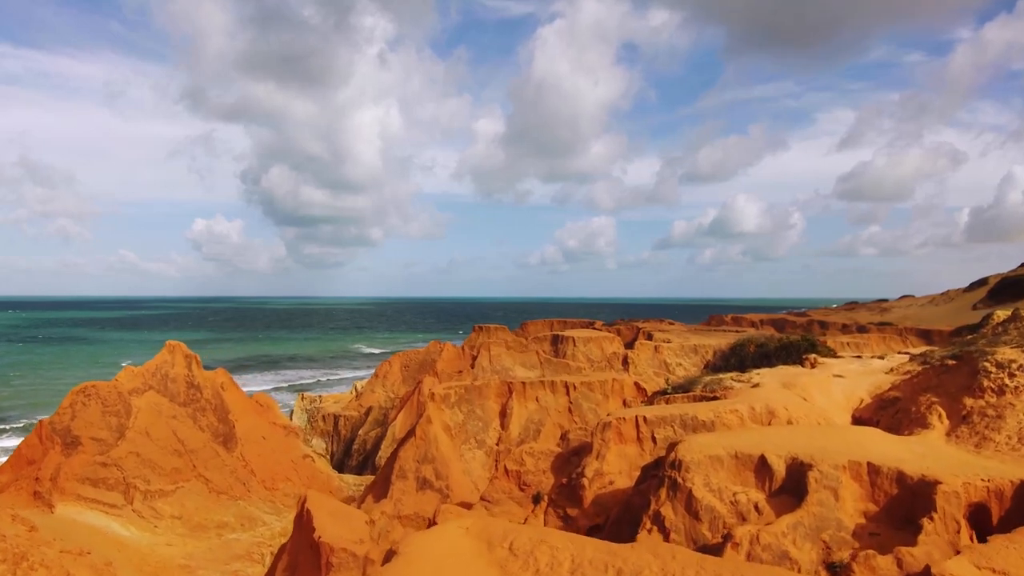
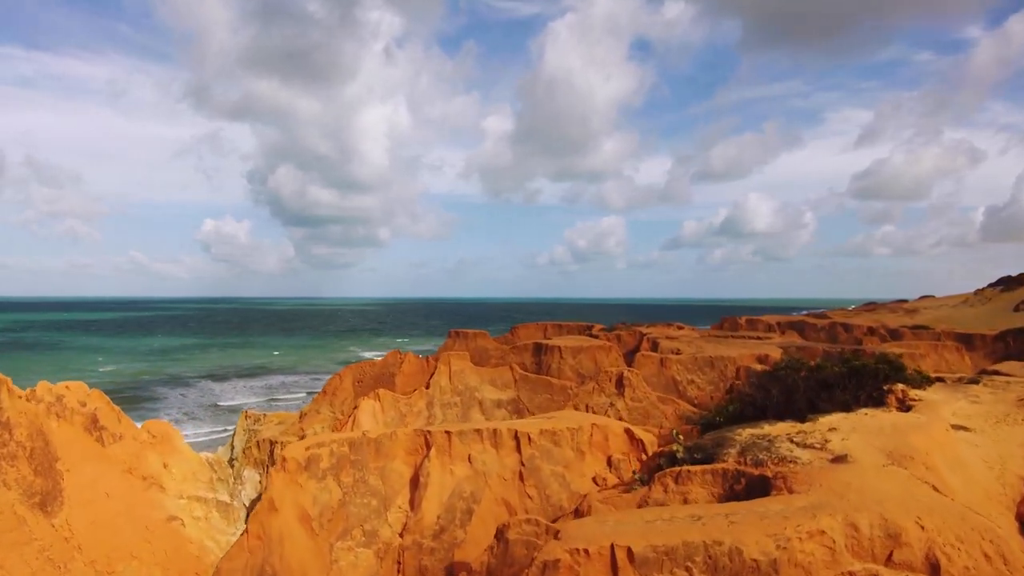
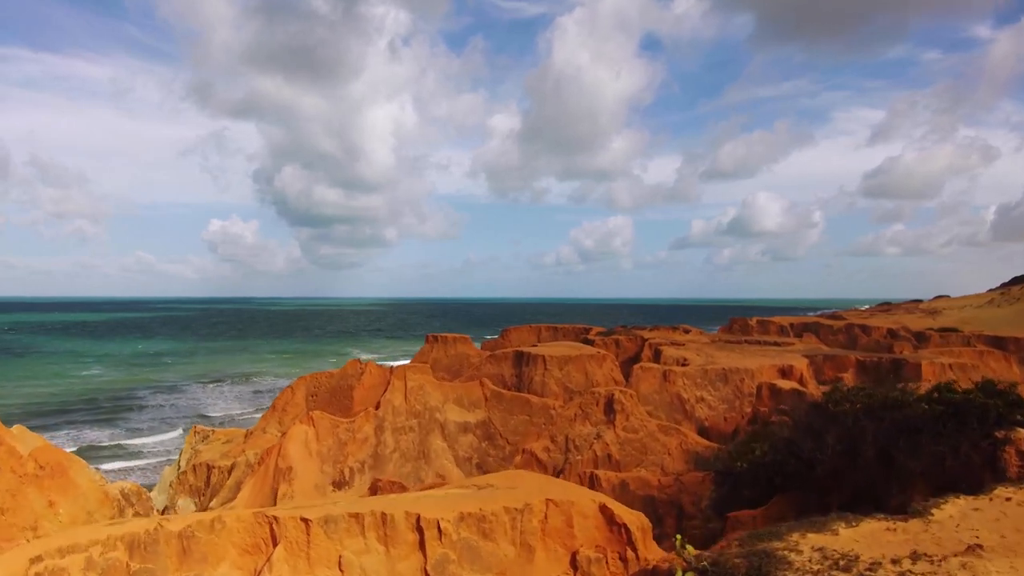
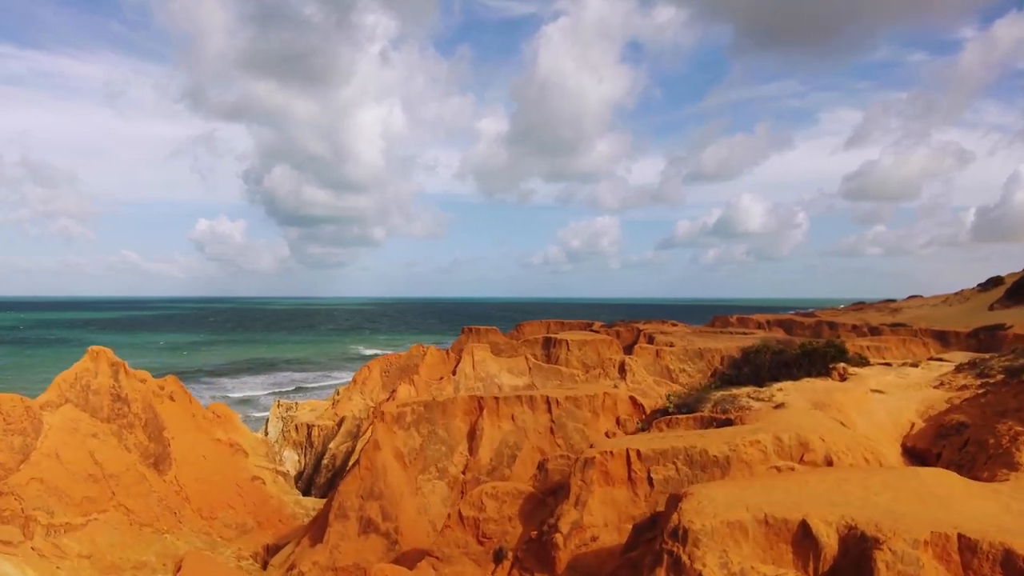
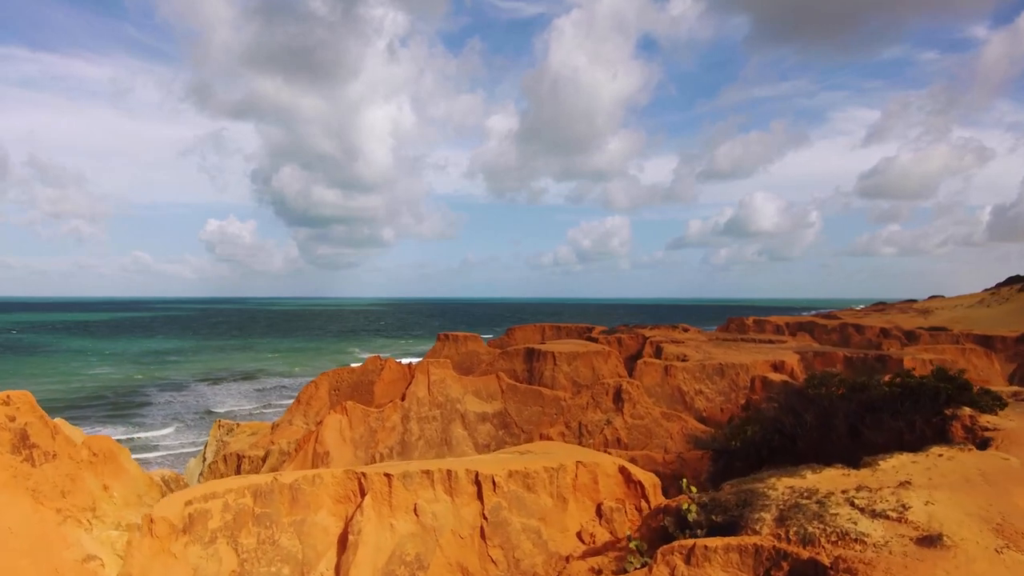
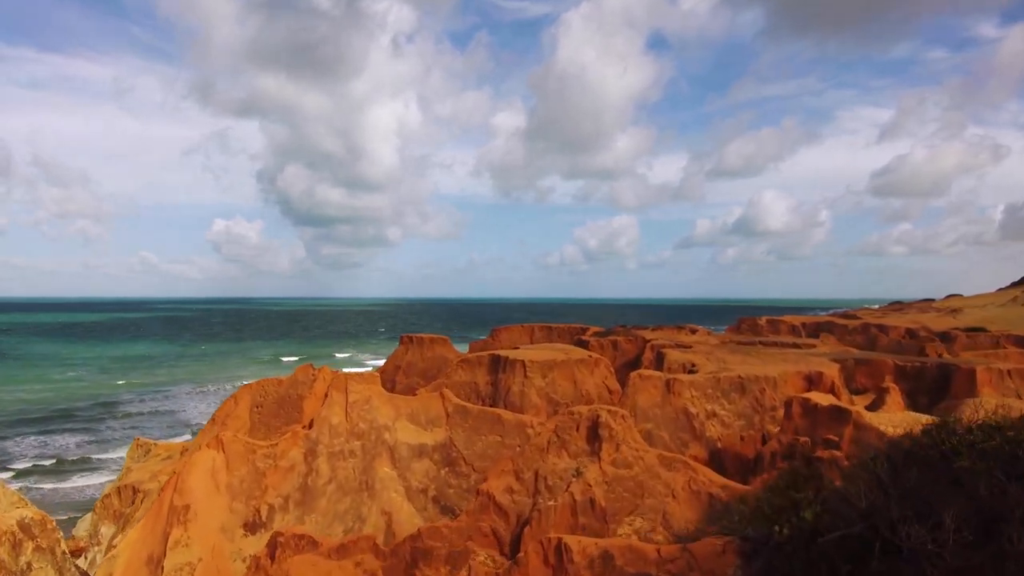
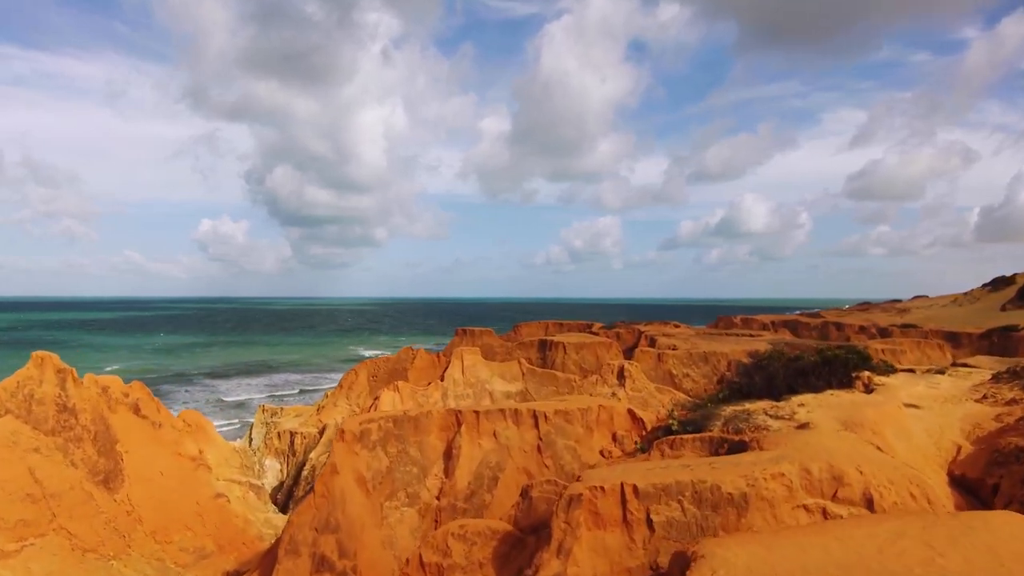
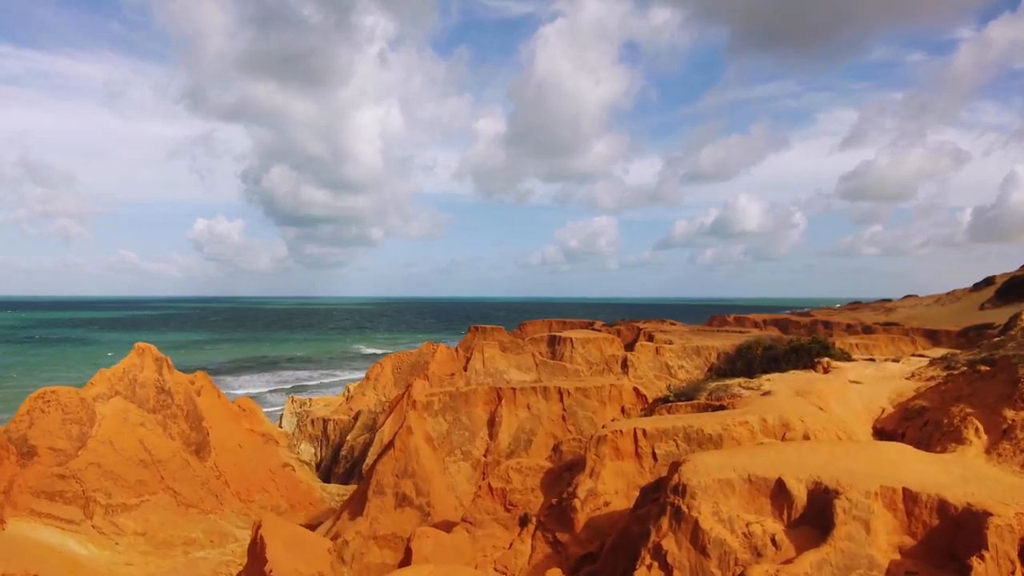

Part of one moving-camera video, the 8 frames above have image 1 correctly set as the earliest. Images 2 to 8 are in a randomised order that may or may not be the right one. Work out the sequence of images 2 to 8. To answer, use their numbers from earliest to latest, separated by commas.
8, 4, 7, 2, 5, 3, 6
